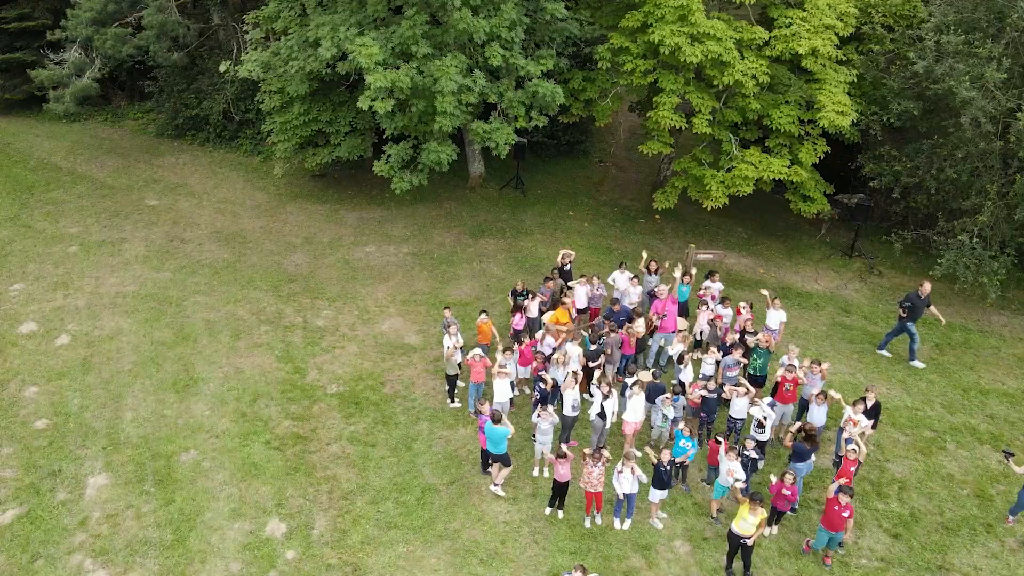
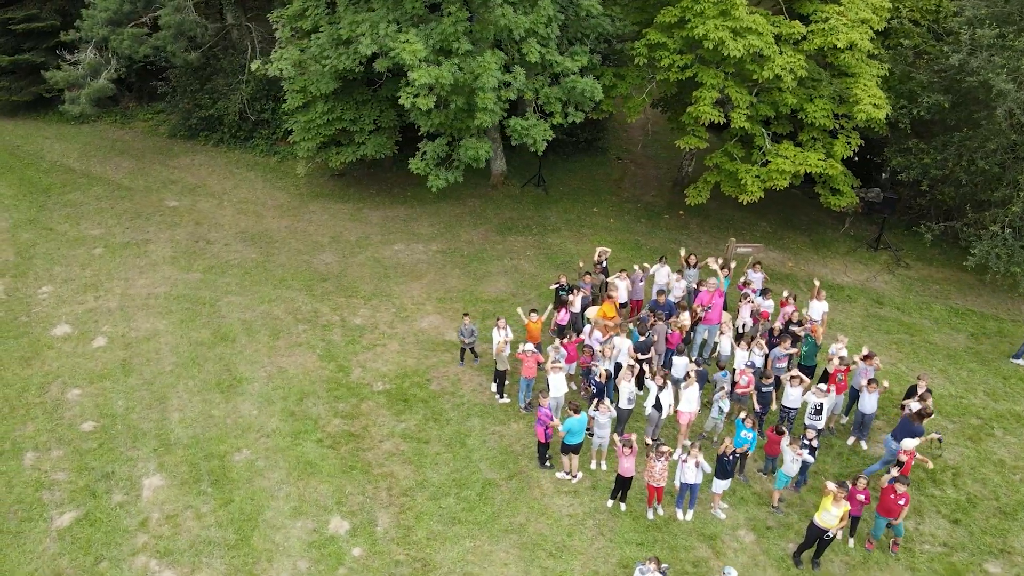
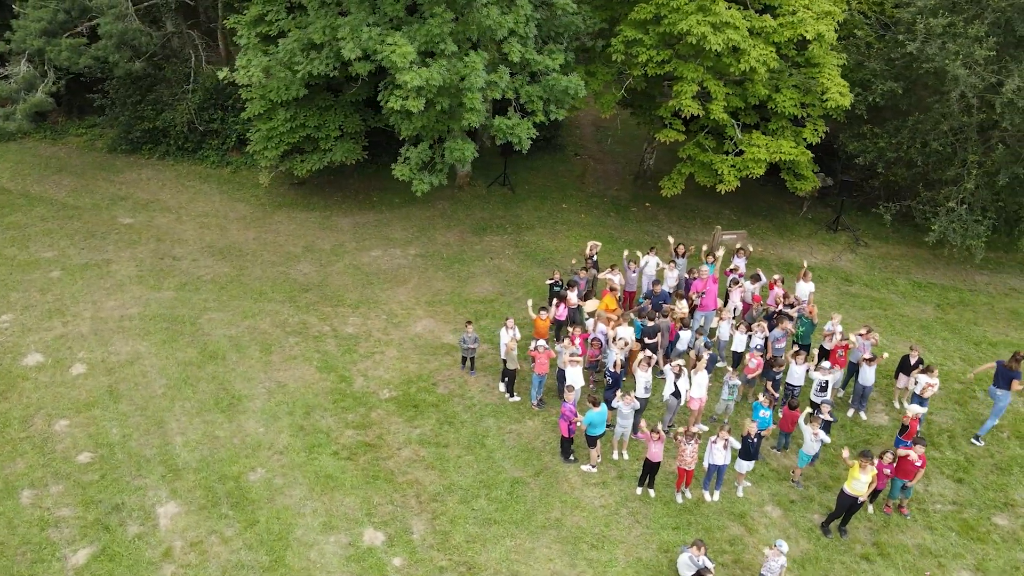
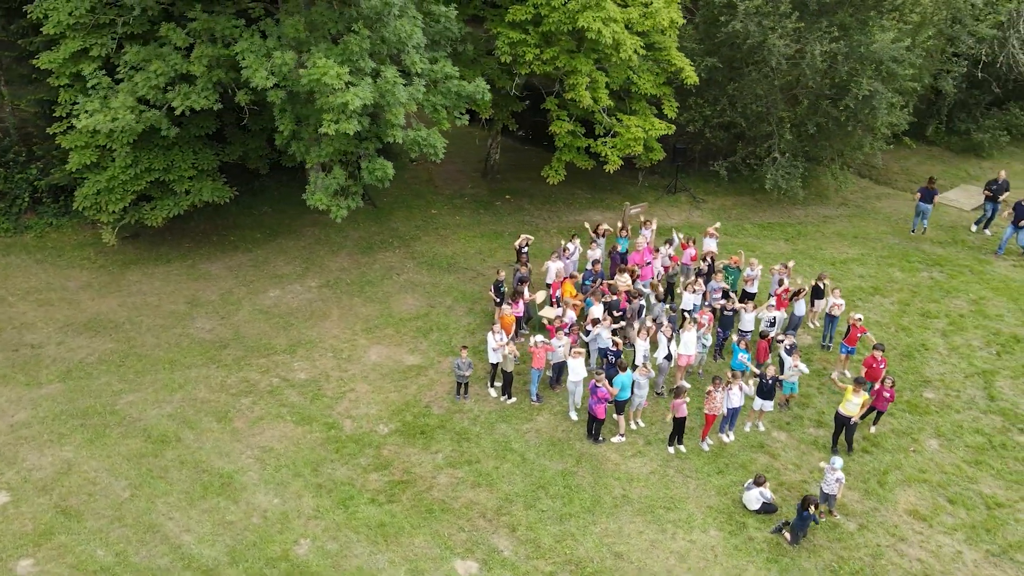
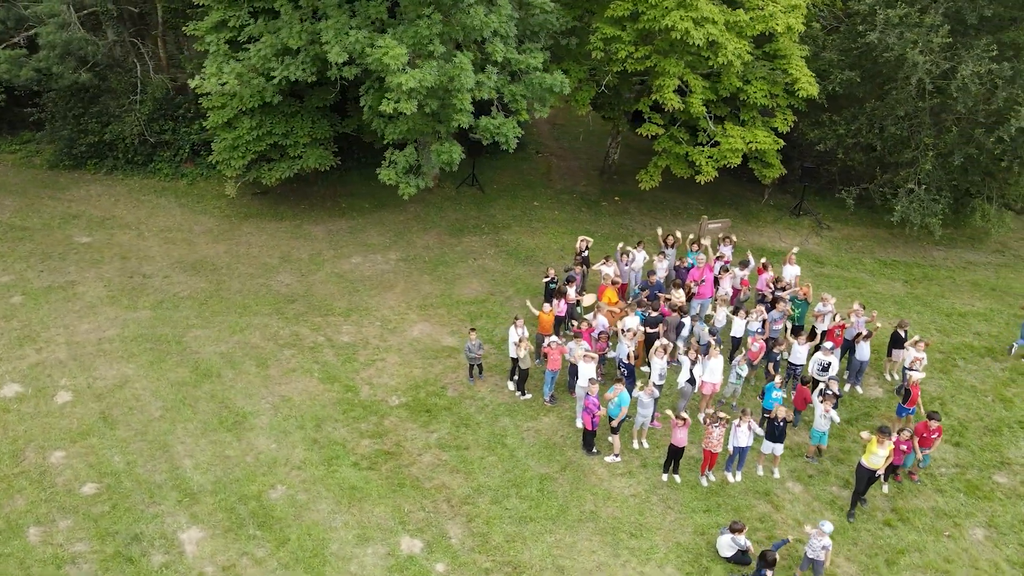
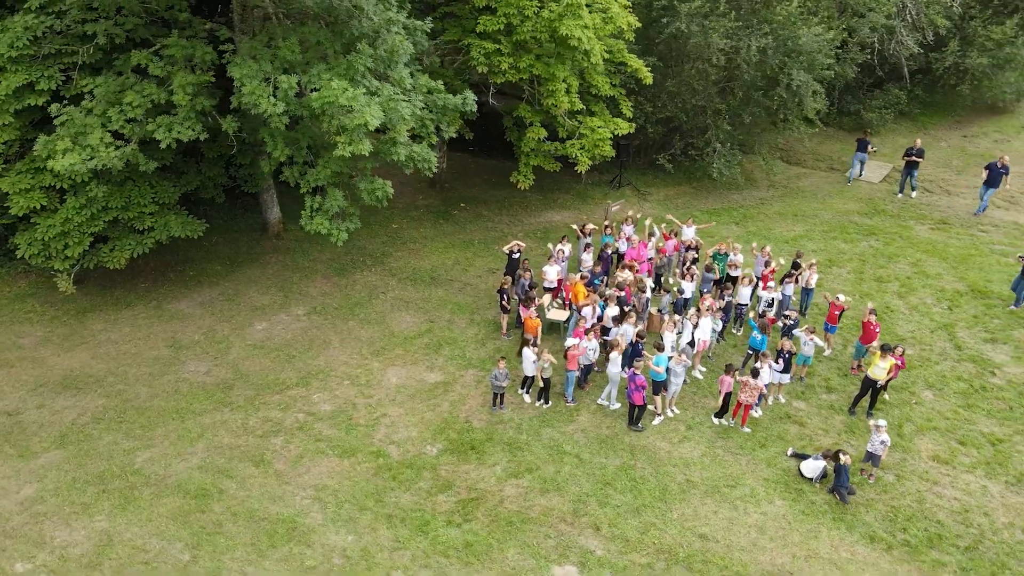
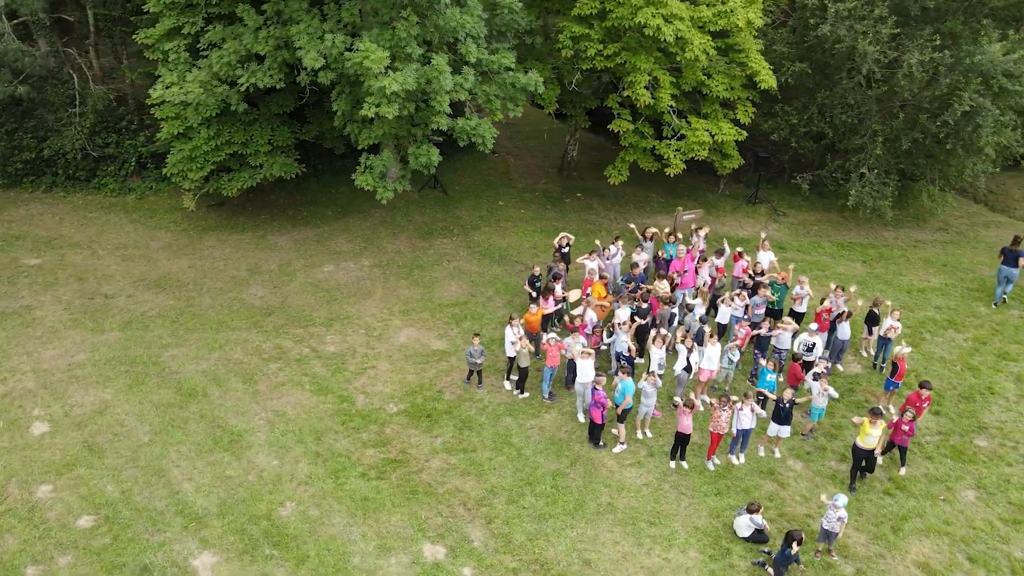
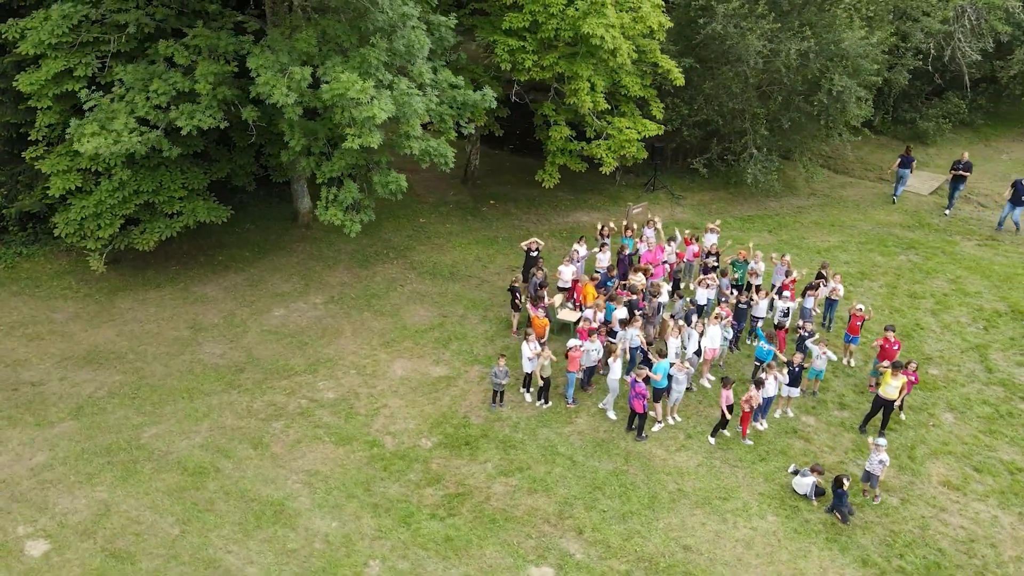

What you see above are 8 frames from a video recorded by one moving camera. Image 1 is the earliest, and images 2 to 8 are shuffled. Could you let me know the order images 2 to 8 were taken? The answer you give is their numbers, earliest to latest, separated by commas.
2, 3, 5, 7, 4, 8, 6
